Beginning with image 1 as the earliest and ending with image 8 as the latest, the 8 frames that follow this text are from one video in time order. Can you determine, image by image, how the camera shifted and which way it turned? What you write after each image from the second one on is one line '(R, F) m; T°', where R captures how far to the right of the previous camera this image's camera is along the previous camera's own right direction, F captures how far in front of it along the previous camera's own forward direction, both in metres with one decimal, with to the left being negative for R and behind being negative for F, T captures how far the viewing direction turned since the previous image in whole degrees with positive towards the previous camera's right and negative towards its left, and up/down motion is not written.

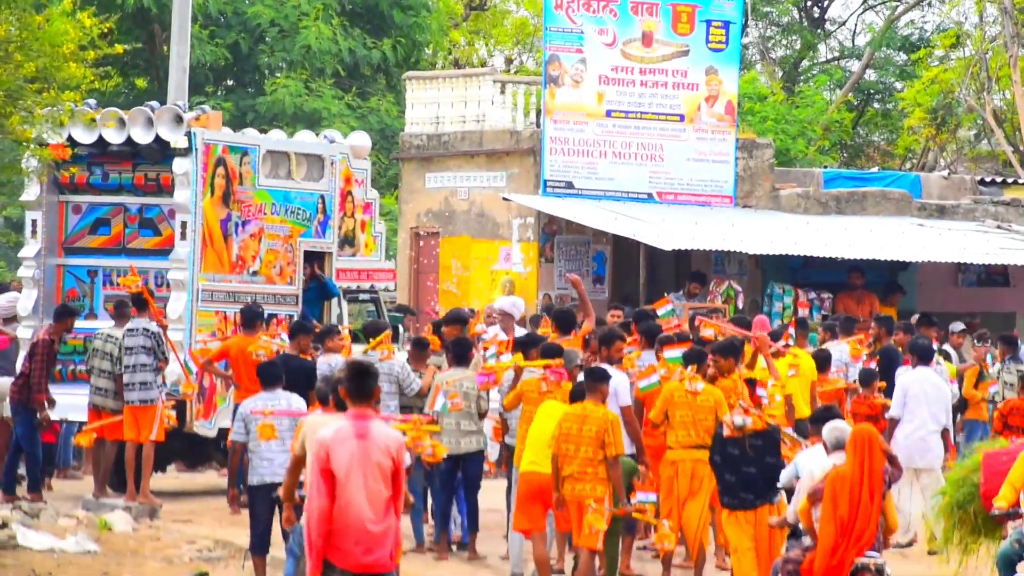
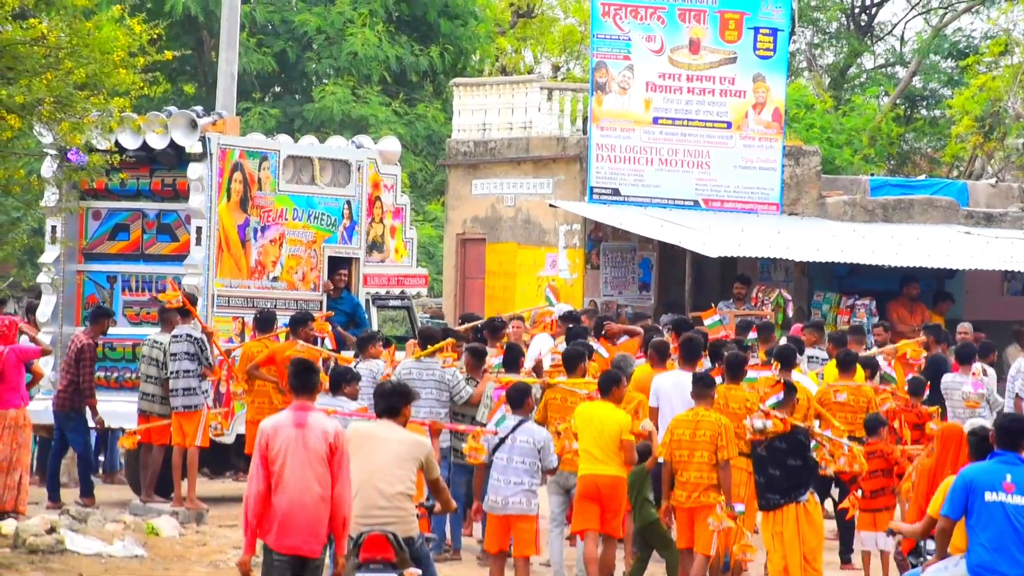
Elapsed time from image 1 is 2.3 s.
(0.0, 0.0) m; -1°
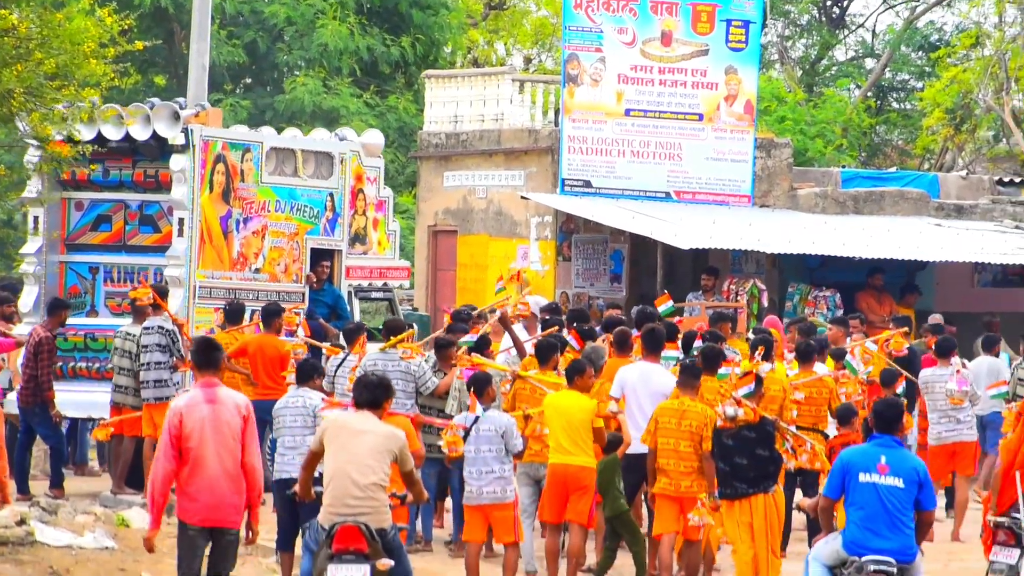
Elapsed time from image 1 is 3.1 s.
(0.0, 0.0) m; +1°
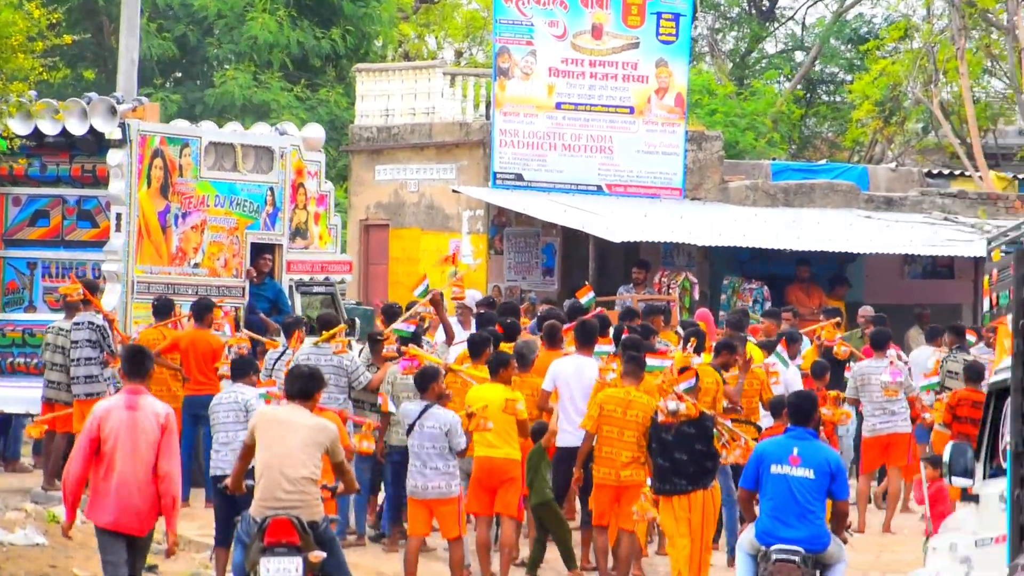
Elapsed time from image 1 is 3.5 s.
(0.0, 0.0) m; +2°
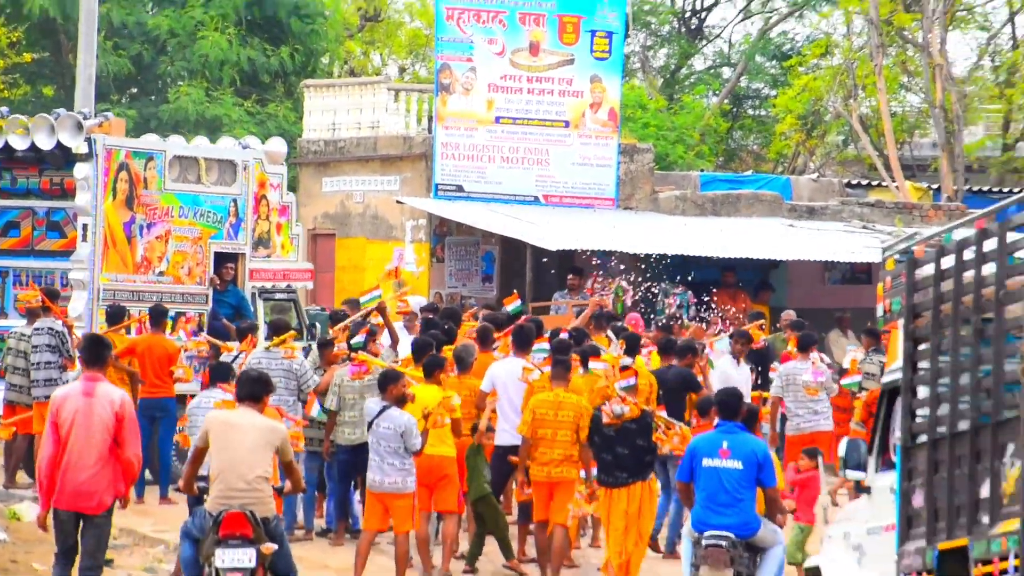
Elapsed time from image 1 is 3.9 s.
(+0.1, -1.0) m; +1°
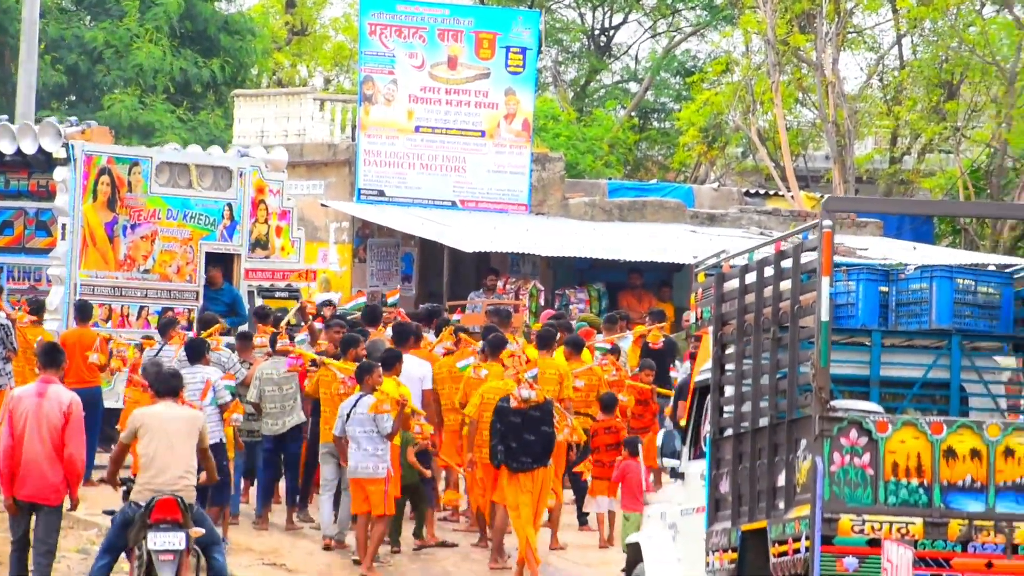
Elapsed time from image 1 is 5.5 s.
(-0.8, -1.3) m; +4°
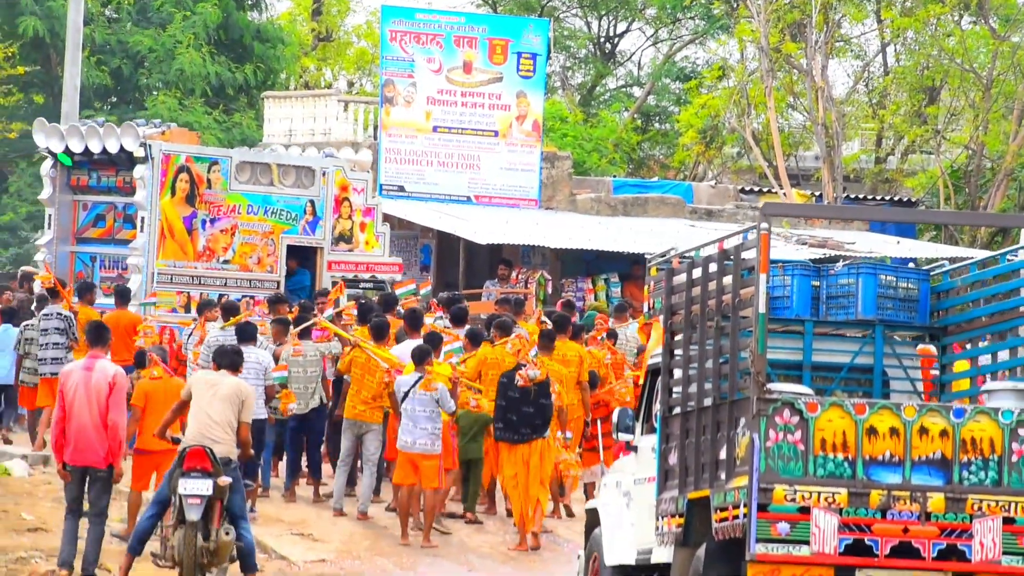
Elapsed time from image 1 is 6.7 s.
(-0.4, -1.7) m; +1°
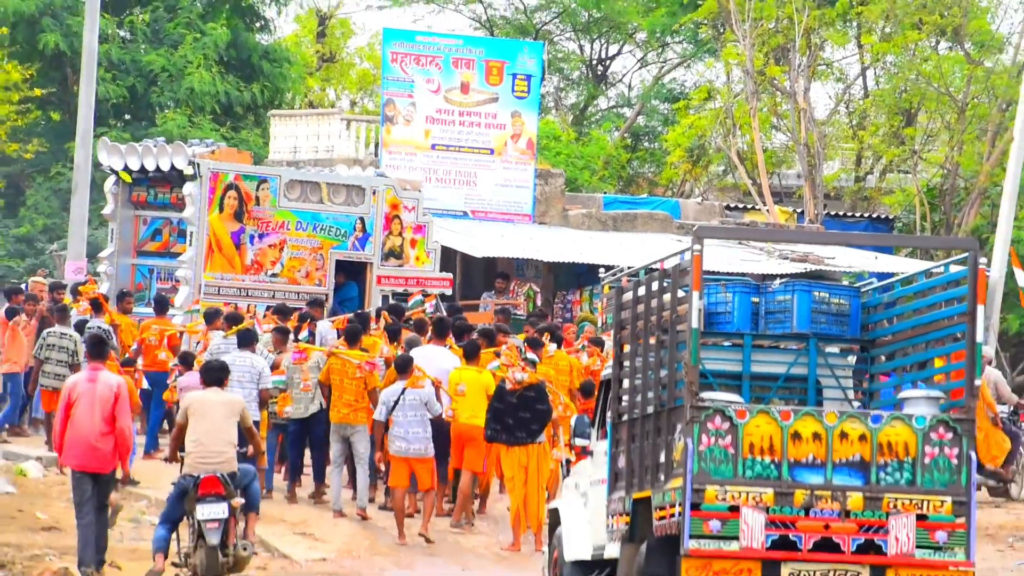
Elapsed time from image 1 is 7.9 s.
(0.0, -1.1) m; 0°
